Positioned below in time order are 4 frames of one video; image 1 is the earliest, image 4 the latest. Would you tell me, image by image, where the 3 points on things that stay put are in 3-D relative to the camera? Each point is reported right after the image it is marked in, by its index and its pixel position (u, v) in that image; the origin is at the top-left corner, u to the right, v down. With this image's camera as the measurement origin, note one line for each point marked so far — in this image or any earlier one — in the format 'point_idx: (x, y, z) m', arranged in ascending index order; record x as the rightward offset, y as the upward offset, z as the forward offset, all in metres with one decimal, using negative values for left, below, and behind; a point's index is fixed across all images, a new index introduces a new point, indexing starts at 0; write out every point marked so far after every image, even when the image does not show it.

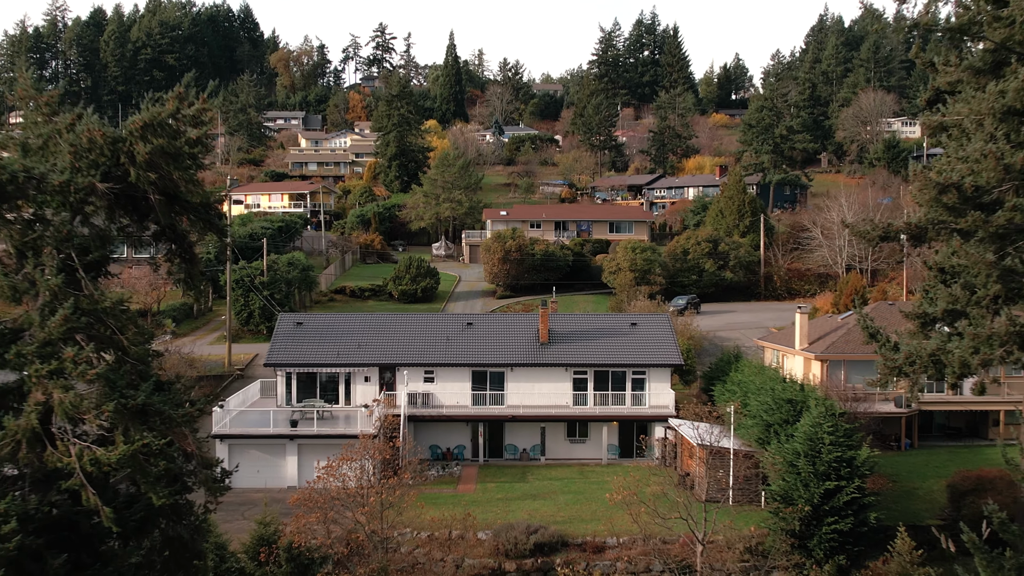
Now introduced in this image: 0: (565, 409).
0: (+0.5, -1.2, +12.9) m
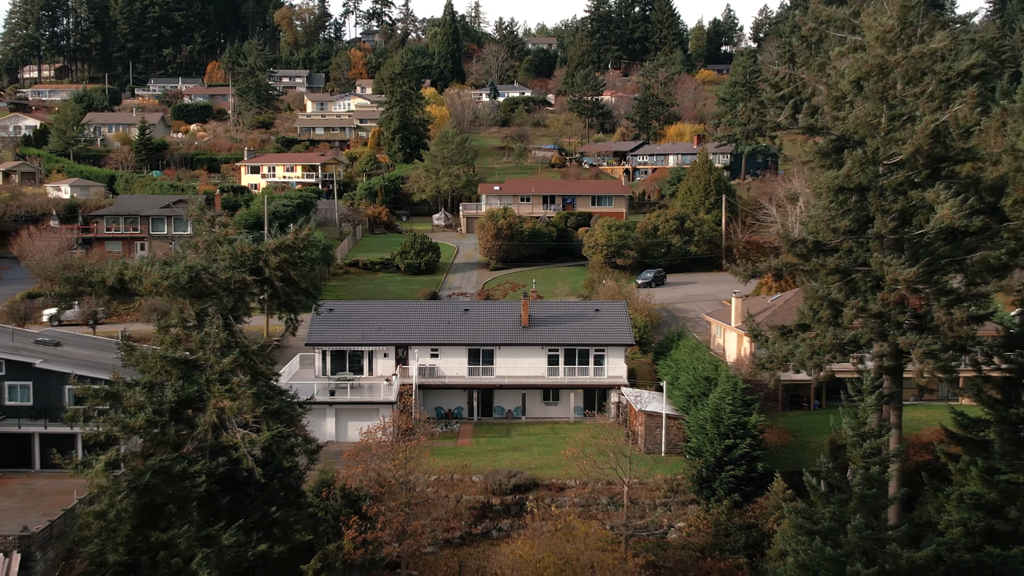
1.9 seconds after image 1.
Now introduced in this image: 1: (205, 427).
0: (+0.4, -1.1, +16.5) m
1: (-2.0, -0.9, +8.4) m
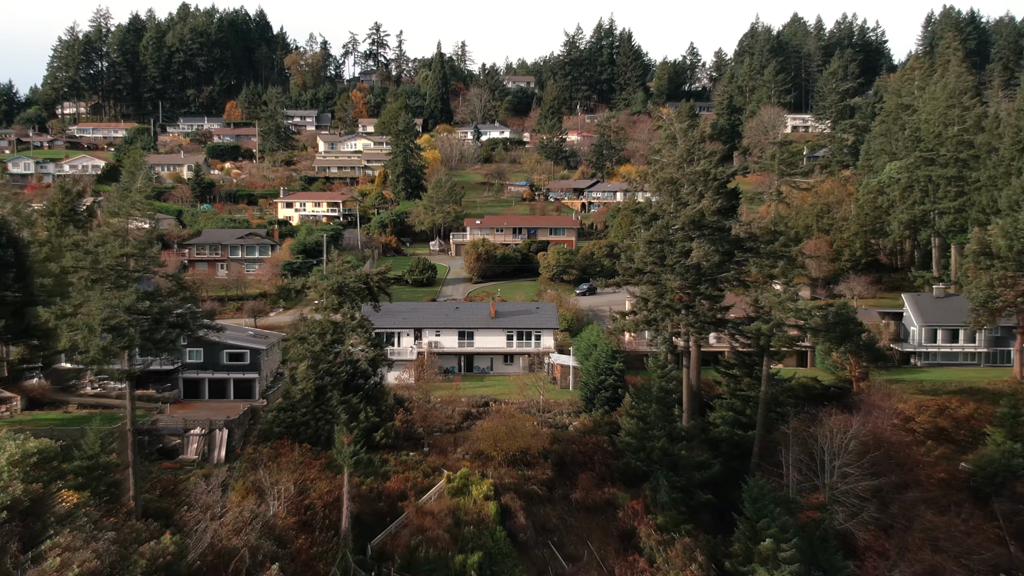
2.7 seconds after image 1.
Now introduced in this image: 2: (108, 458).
0: (-0.2, -1.3, +27.2) m
1: (-2.5, -0.9, +19.0) m
2: (-6.0, -2.5, +19.4) m
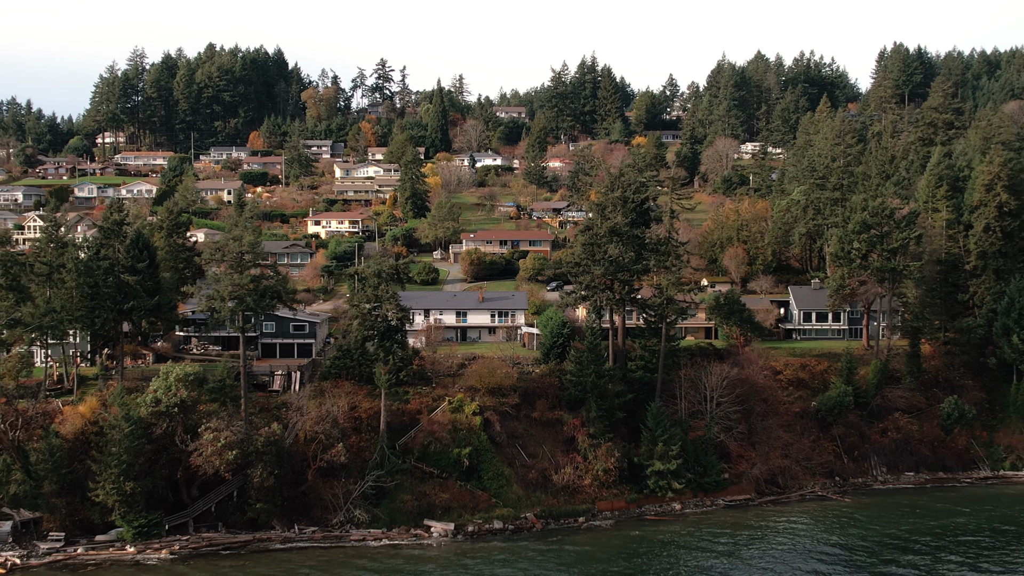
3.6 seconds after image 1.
0: (-0.7, -1.0, +37.8) m
1: (-3.0, -0.6, +29.7) m
2: (-6.5, -2.2, +30.0) m
